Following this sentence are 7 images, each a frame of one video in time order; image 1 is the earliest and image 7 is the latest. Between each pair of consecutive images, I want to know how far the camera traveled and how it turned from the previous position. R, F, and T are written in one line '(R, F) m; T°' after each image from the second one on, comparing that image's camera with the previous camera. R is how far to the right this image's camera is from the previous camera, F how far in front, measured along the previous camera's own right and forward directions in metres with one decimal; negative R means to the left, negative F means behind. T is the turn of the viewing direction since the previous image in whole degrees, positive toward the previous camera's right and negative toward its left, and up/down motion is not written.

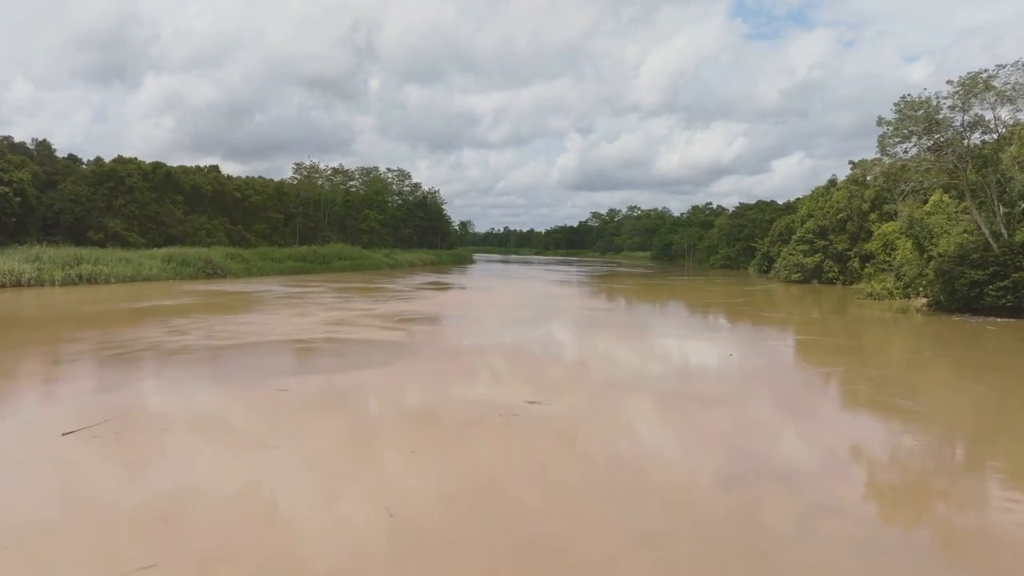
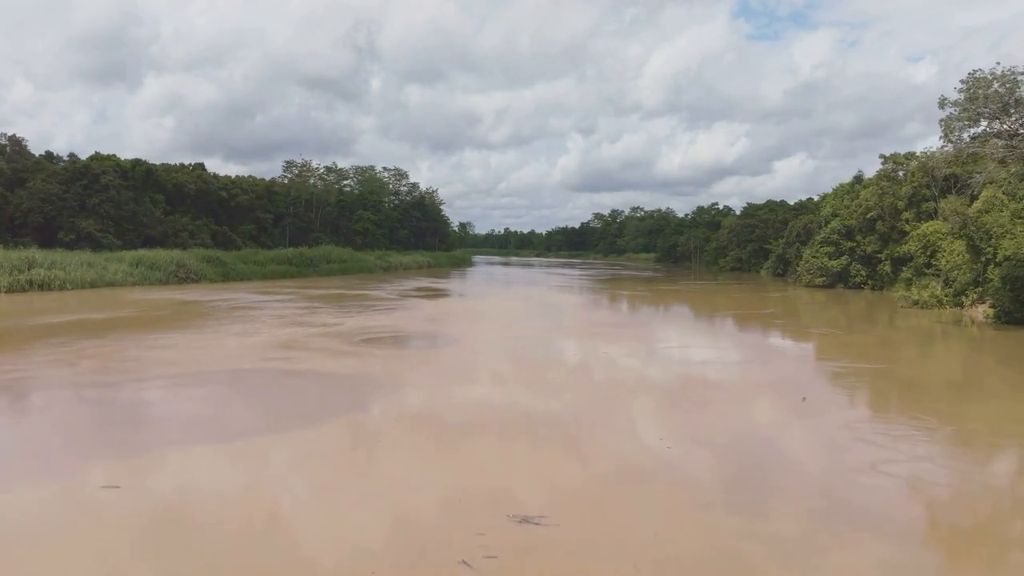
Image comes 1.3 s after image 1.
(+0.1, +2.1) m; 0°
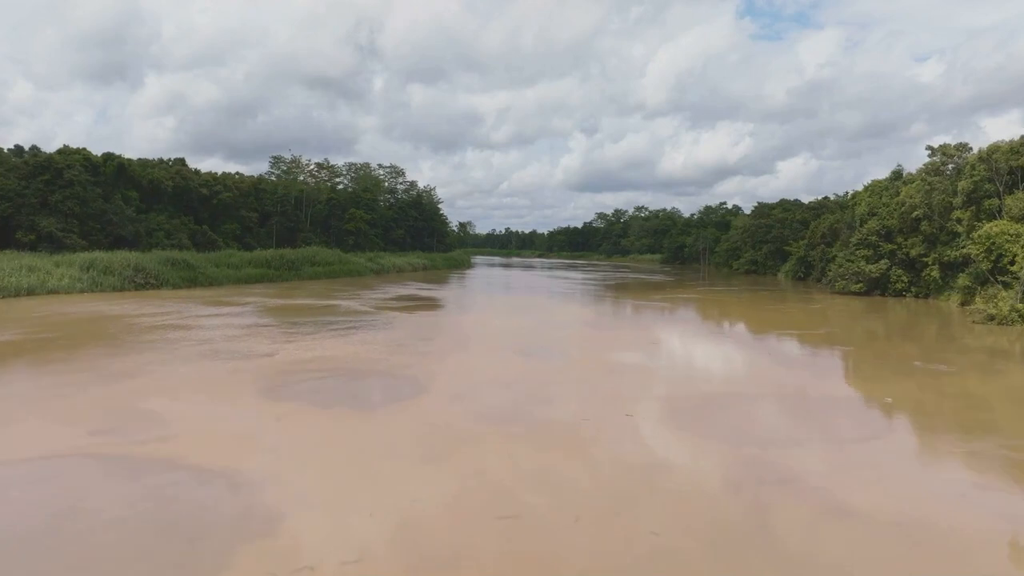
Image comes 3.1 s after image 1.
(+0.2, +2.6) m; 0°
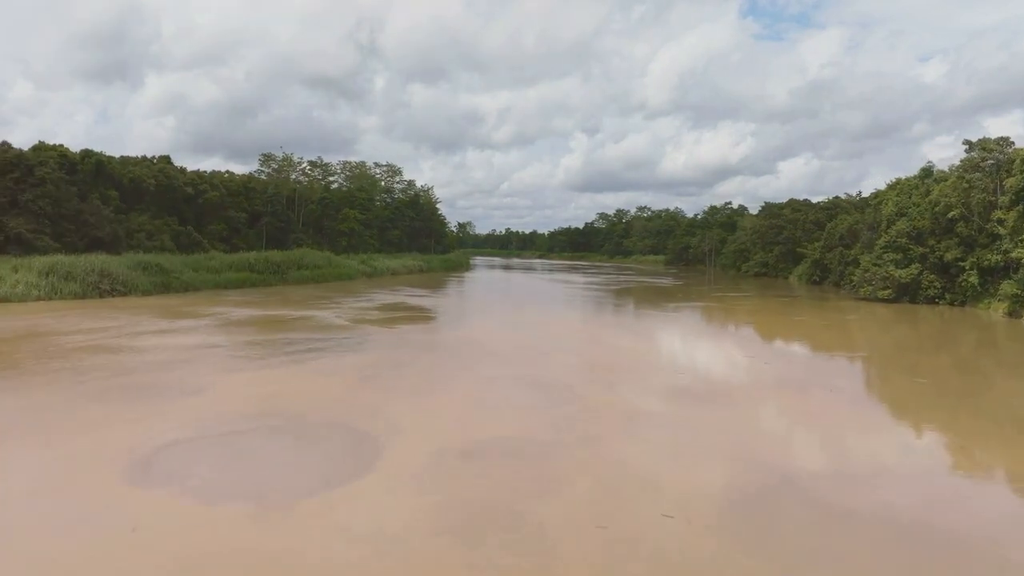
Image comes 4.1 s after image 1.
(+0.1, +1.7) m; 0°
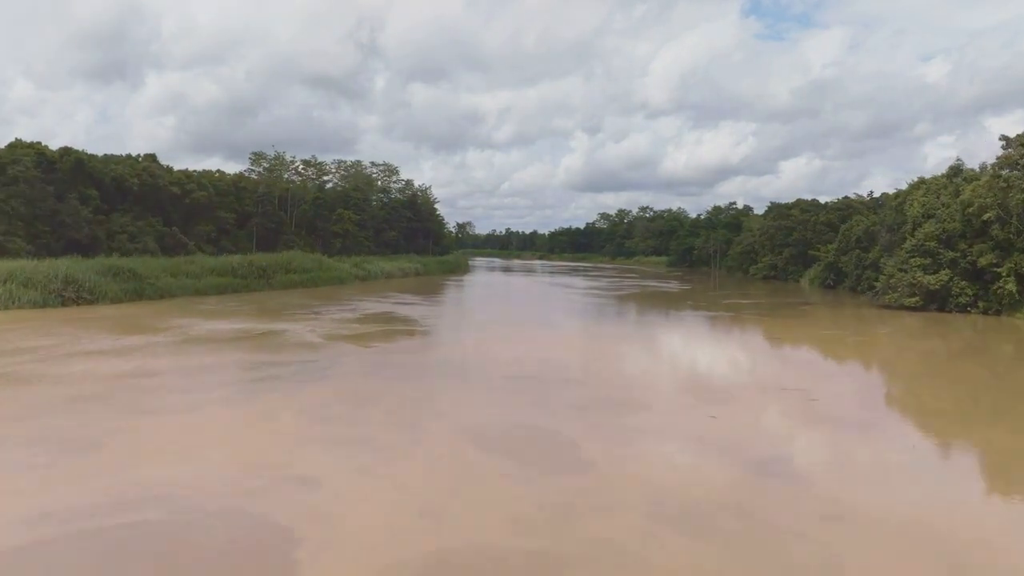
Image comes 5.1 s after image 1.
(+0.1, +1.4) m; 0°
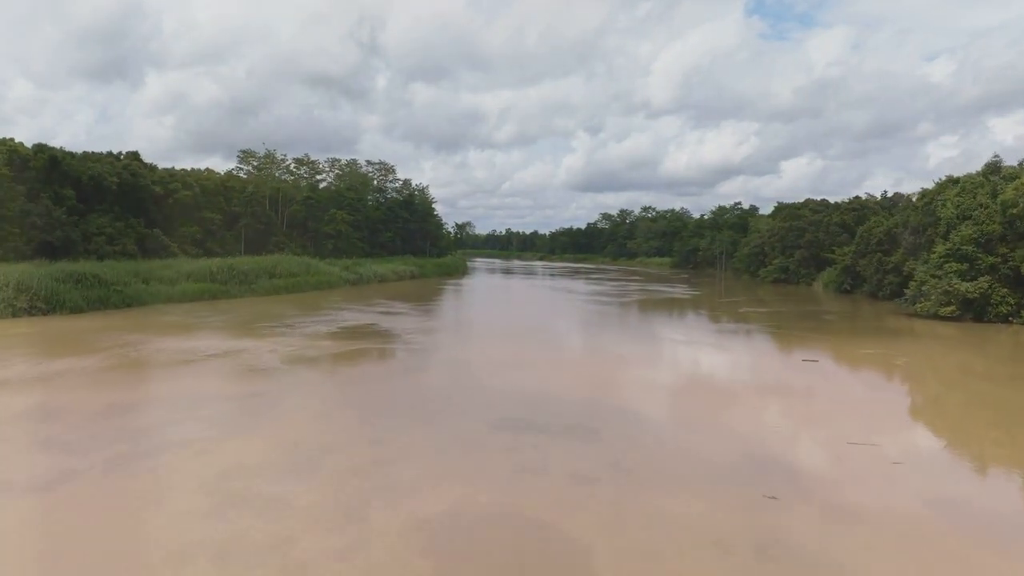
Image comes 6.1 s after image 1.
(+0.2, +1.6) m; 0°
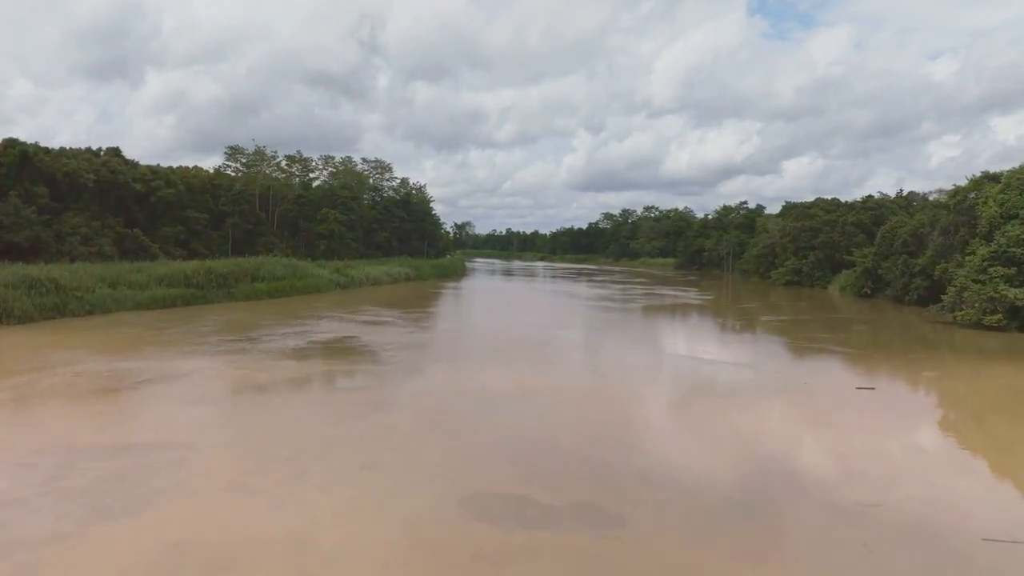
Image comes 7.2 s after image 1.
(+0.1, +1.7) m; 0°
